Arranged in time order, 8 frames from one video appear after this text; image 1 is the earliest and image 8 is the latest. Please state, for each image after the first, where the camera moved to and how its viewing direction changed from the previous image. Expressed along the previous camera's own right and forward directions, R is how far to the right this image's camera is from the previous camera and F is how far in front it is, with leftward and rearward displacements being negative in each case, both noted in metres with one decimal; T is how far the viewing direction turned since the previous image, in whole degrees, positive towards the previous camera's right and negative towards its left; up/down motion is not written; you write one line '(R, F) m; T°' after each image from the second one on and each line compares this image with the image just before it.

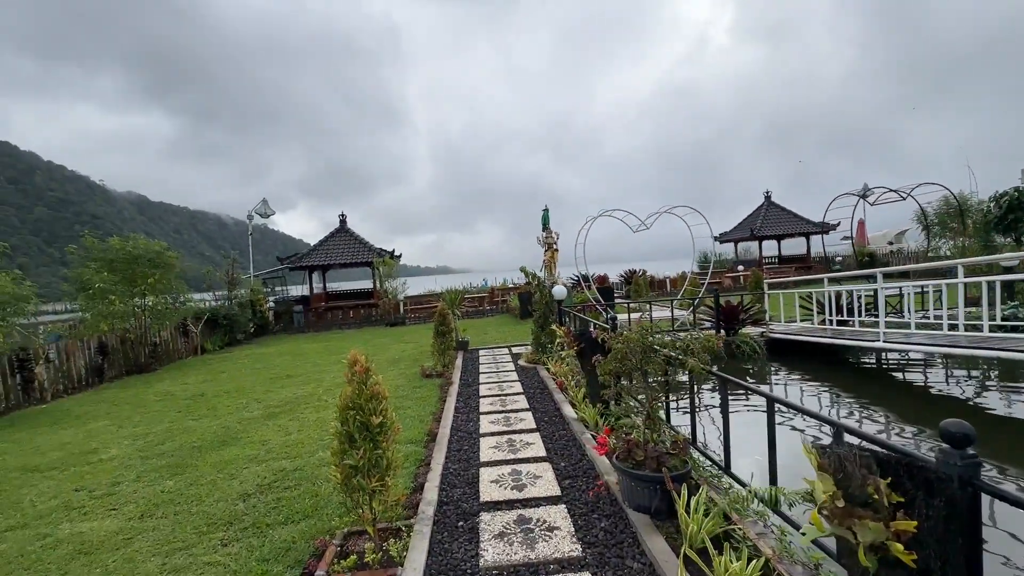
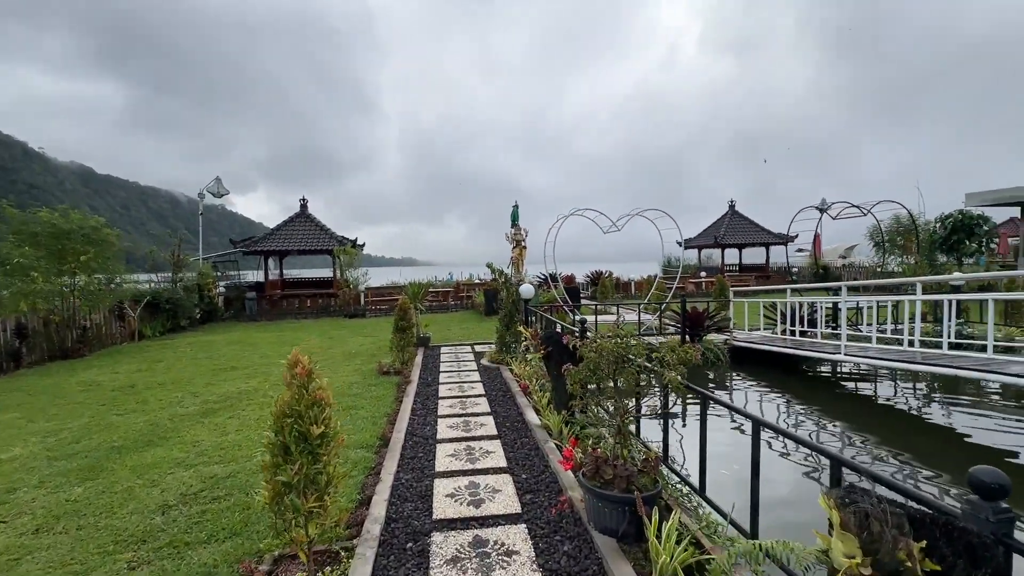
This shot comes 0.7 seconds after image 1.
(0.0, +0.2) m; +4°
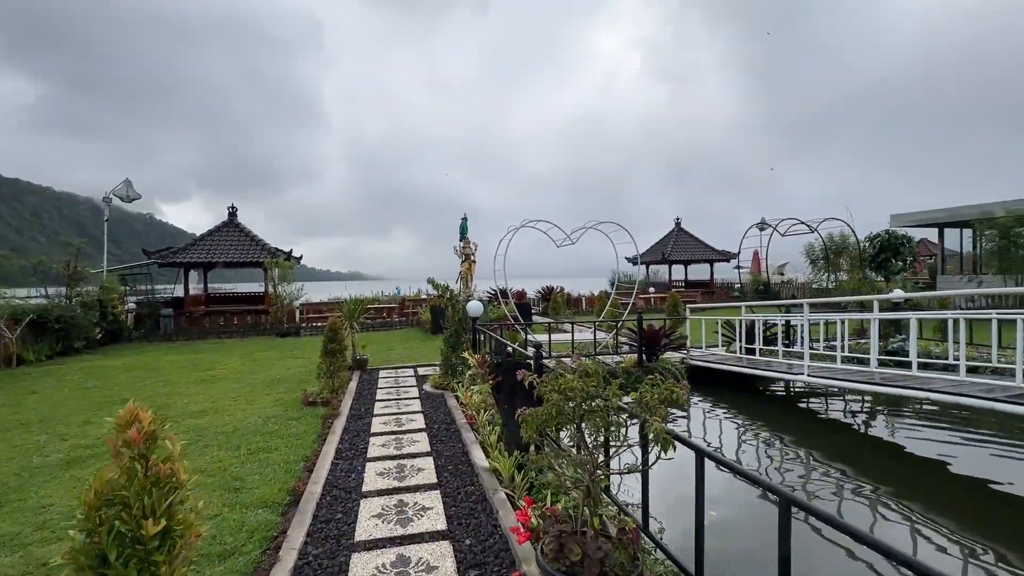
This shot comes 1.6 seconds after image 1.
(0.0, +0.6) m; +6°
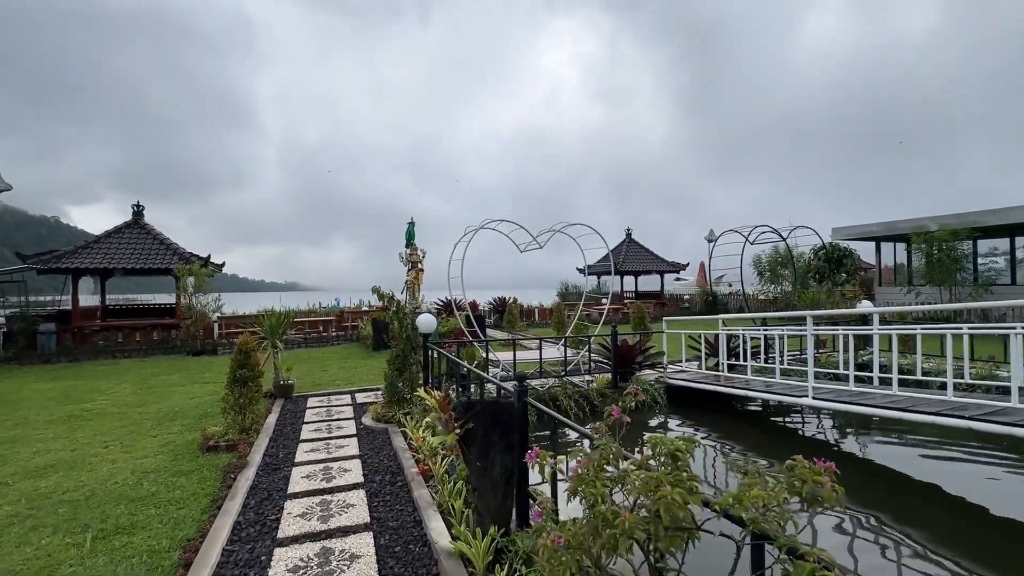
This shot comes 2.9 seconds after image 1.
(-0.2, +0.9) m; +7°
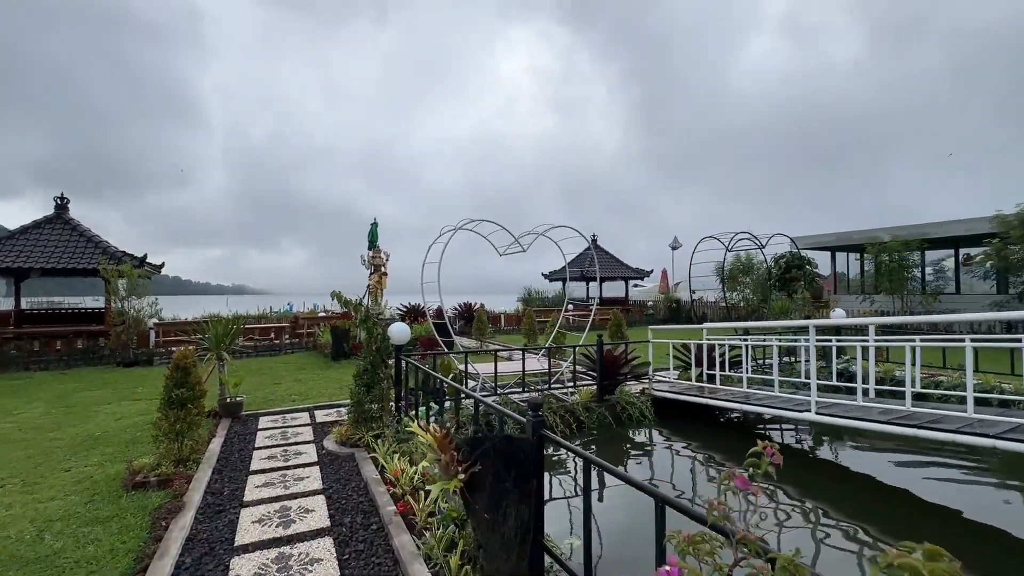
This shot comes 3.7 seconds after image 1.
(-0.2, +0.5) m; +5°
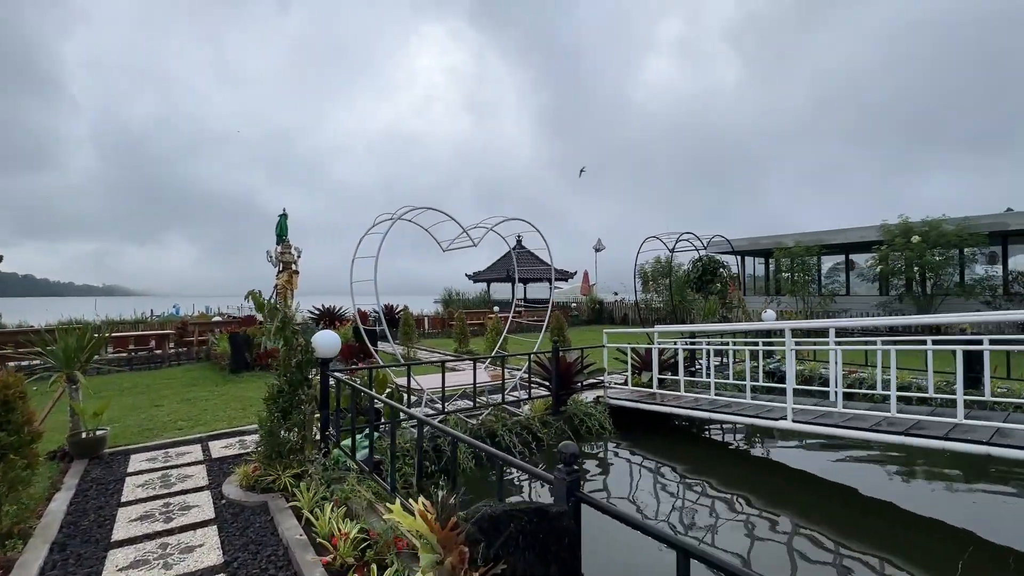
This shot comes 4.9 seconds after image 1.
(-0.3, +0.7) m; +10°
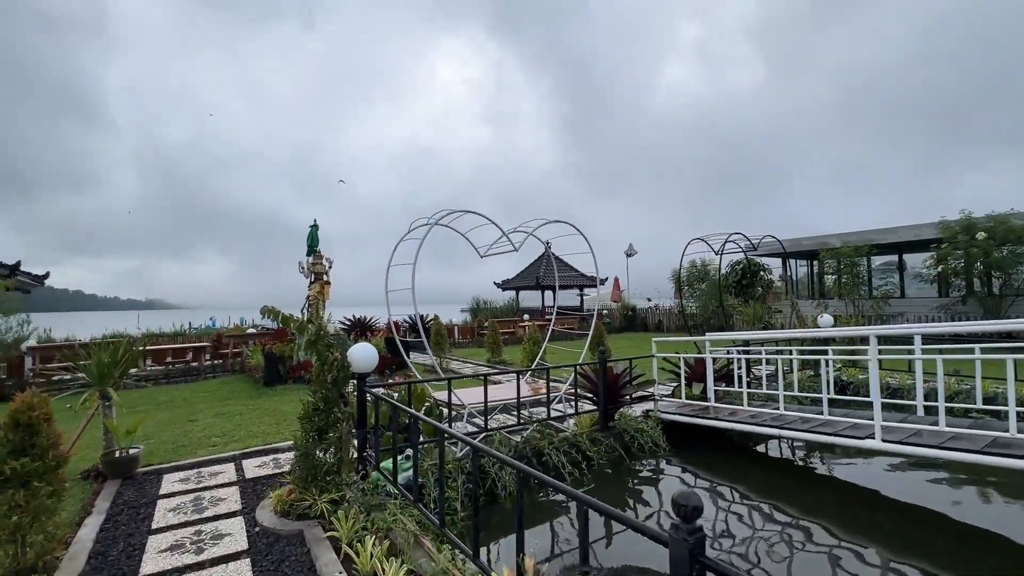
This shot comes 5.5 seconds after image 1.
(-0.2, +0.3) m; -3°
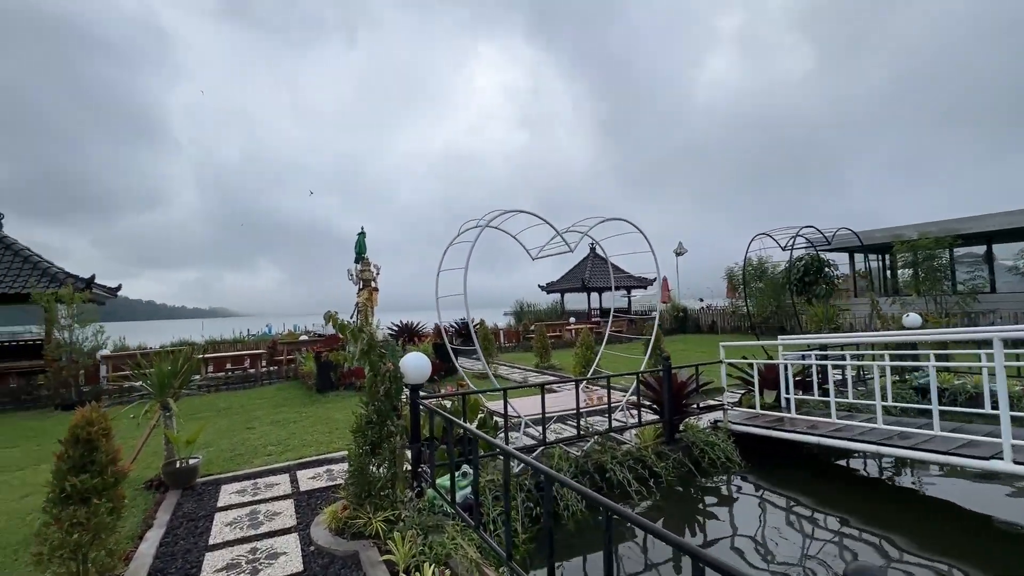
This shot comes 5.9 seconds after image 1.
(-0.1, +0.2) m; -5°
